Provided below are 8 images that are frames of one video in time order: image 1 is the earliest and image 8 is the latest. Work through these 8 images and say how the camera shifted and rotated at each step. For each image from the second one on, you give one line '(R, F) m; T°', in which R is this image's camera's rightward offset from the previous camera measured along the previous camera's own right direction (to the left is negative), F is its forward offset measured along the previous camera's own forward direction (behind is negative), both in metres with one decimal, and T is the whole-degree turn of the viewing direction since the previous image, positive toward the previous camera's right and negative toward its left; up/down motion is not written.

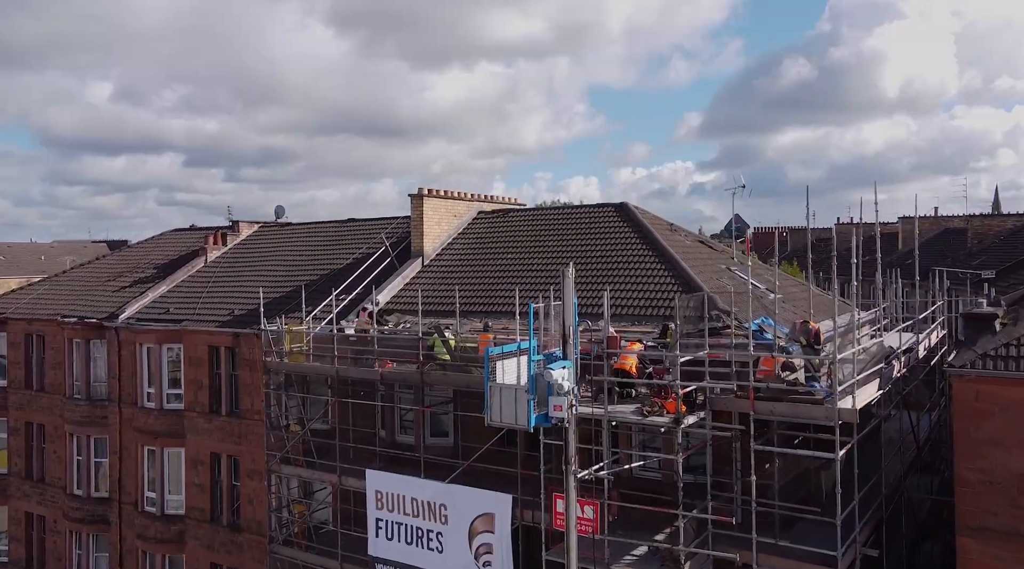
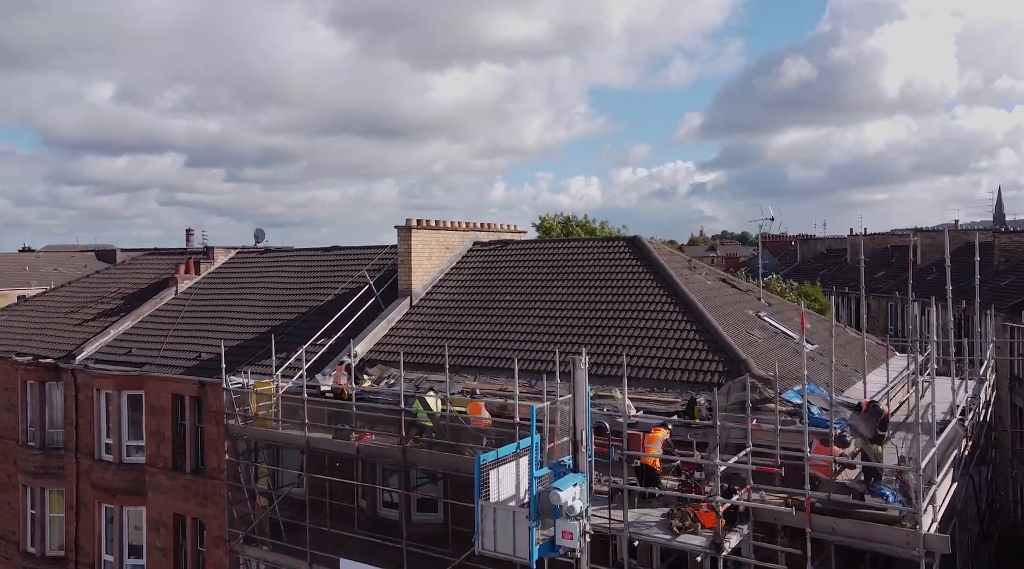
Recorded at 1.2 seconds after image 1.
(0.0, +2.4) m; 0°
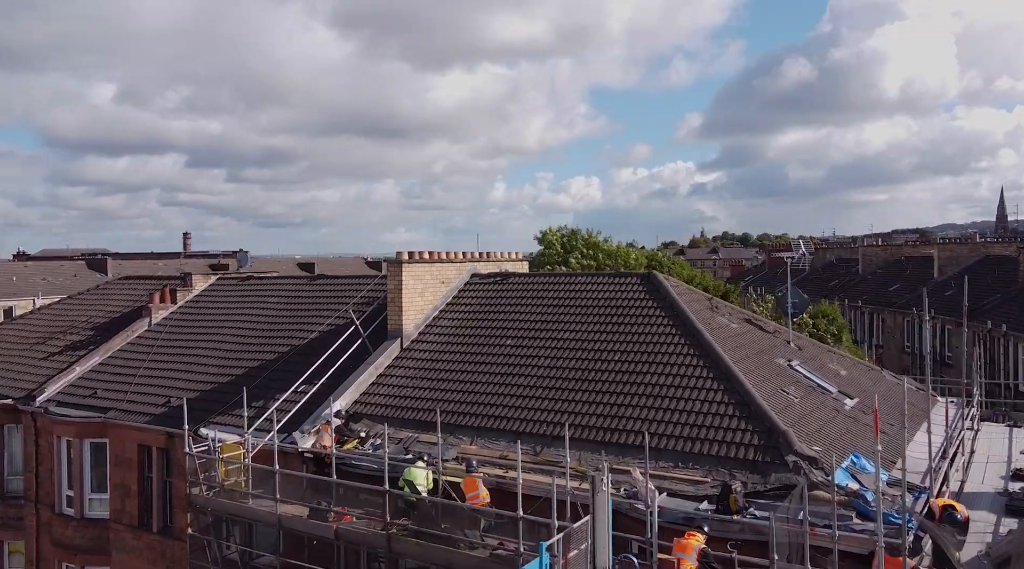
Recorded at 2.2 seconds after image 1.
(0.0, +1.9) m; 0°
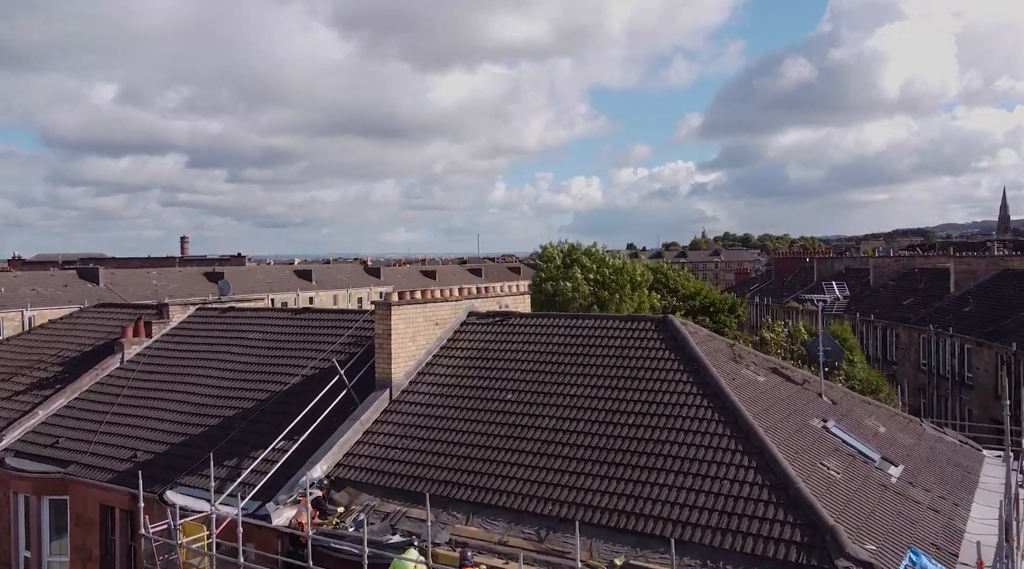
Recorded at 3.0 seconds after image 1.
(0.0, +1.7) m; 0°
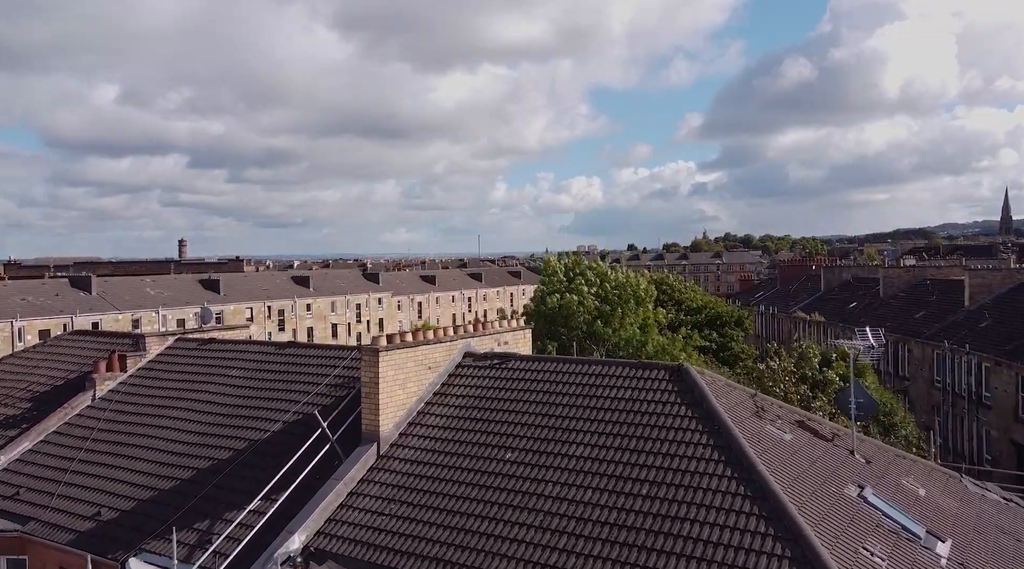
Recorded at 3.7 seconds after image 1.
(0.0, +1.5) m; 0°
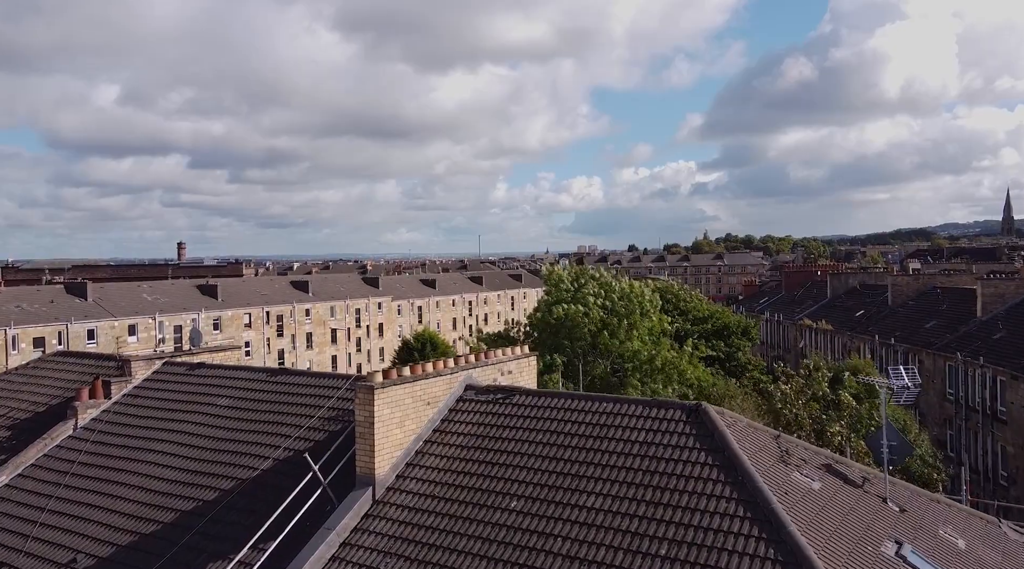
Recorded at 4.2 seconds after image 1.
(-0.1, +1.0) m; 0°
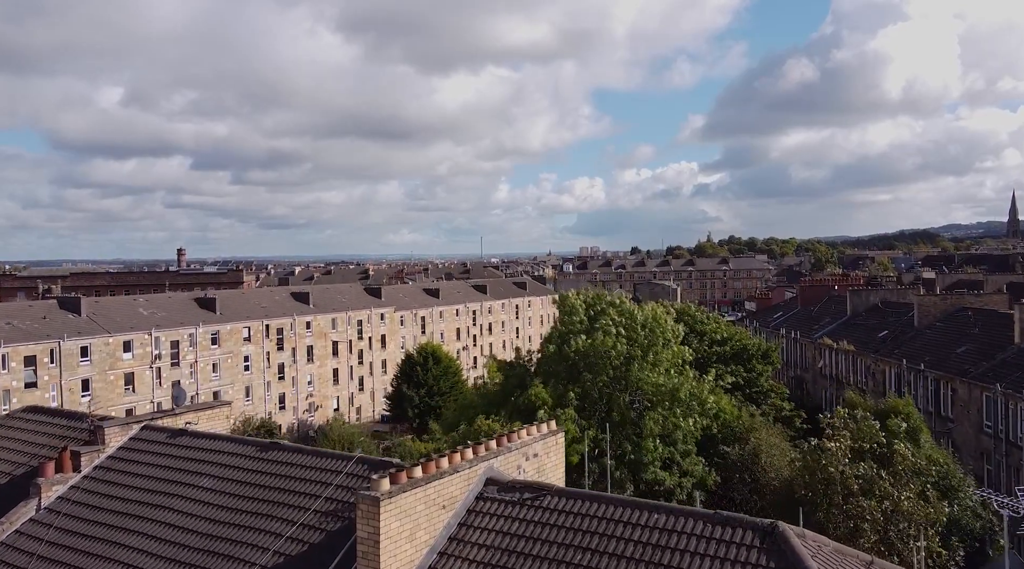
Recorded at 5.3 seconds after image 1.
(-0.4, +2.4) m; 0°
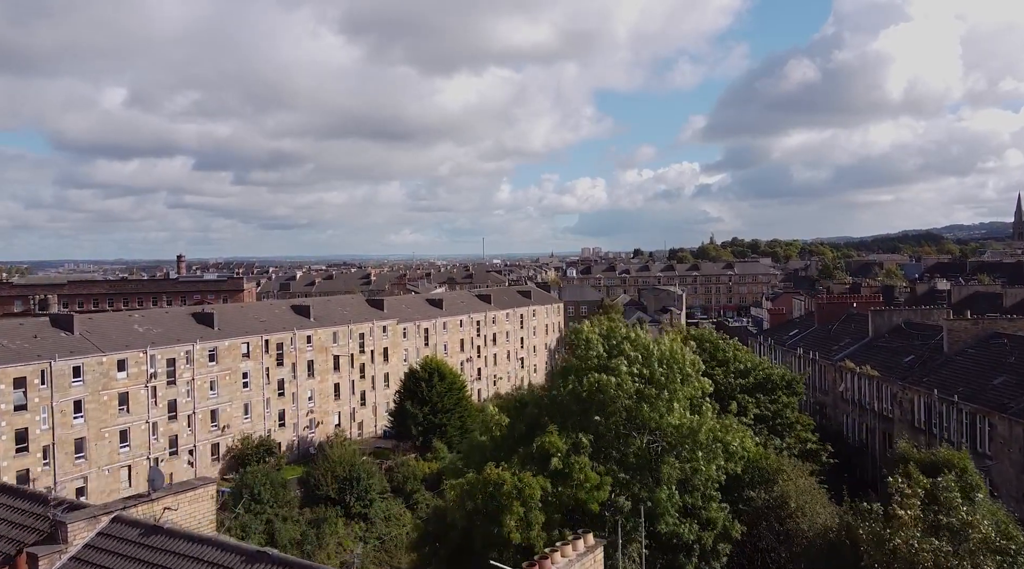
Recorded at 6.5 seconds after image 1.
(-0.4, +2.4) m; 0°
